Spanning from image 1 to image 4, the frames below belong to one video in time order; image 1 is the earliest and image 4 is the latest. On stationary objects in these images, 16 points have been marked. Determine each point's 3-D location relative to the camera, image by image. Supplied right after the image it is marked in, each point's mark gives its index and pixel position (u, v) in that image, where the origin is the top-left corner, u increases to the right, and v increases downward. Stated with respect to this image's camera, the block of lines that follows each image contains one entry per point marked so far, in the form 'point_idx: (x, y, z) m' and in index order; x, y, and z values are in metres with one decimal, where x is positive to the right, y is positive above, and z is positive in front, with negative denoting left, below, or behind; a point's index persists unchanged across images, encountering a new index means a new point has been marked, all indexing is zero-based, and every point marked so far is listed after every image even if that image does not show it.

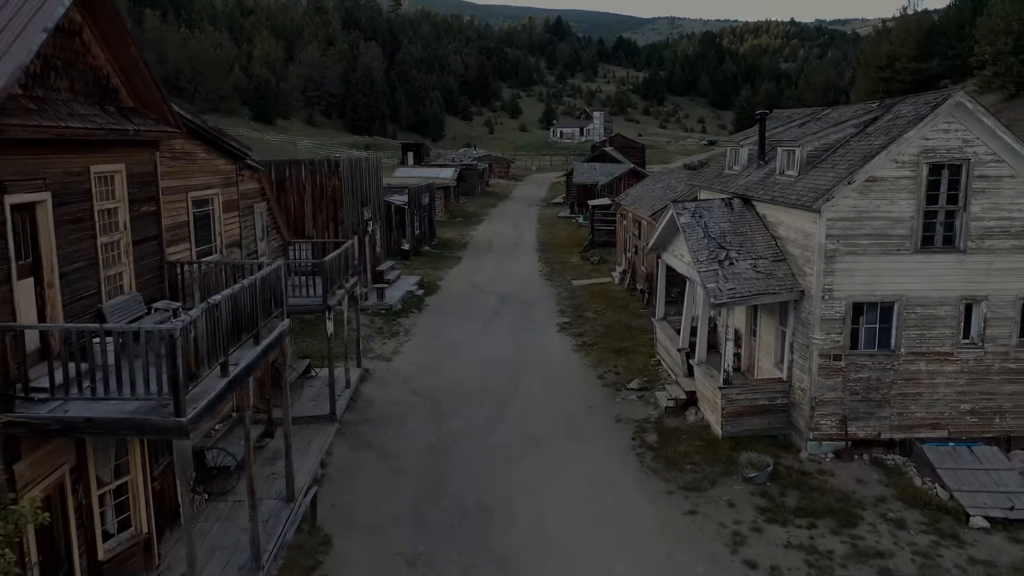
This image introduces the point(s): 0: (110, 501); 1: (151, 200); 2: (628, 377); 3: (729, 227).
0: (-3.9, -2.1, +8.9) m
1: (-4.2, +1.0, +10.5) m
2: (+2.2, -1.7, +17.1) m
3: (+3.3, +0.9, +14.1) m
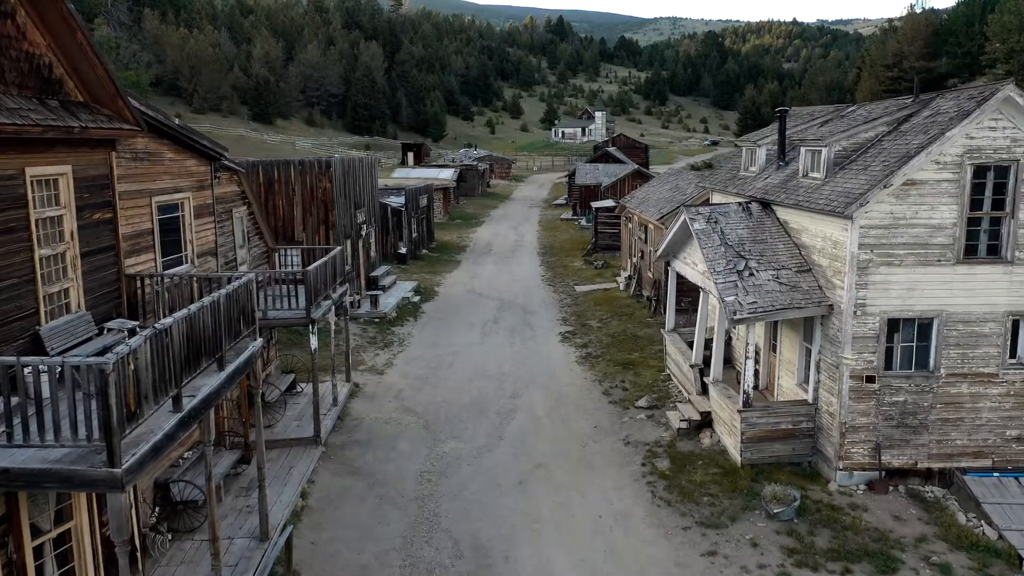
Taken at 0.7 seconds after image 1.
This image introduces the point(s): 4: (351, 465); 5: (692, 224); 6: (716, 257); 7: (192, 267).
0: (-3.9, -2.3, +7.8) m
1: (-4.2, +0.8, +9.4) m
2: (+2.2, -1.9, +16.0) m
3: (+3.3, +0.8, +12.9) m
4: (-2.3, -2.6, +13.2) m
5: (+2.6, +0.9, +13.2) m
6: (+2.8, +0.4, +12.4) m
7: (-4.2, +0.3, +11.9) m
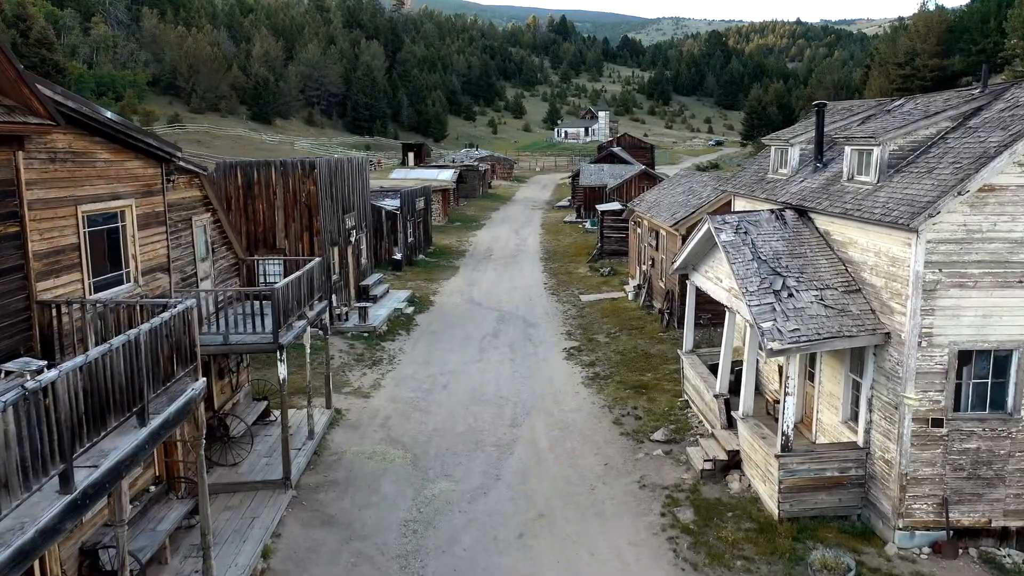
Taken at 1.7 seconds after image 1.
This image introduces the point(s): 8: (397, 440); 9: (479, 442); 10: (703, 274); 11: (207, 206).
0: (-4.0, -2.5, +6.0) m
1: (-4.2, +0.6, +7.6) m
2: (+2.2, -2.1, +14.2) m
3: (+3.3, +0.5, +11.2) m
4: (-2.4, -2.8, +11.5) m
5: (+2.6, +0.7, +11.5) m
6: (+2.7, +0.2, +10.6) m
7: (-4.2, 0.0, +10.2) m
8: (-1.8, -2.4, +14.3) m
9: (-0.5, -2.4, +14.2) m
10: (+2.9, +0.2, +13.6) m
11: (-4.4, +1.2, +13.1) m
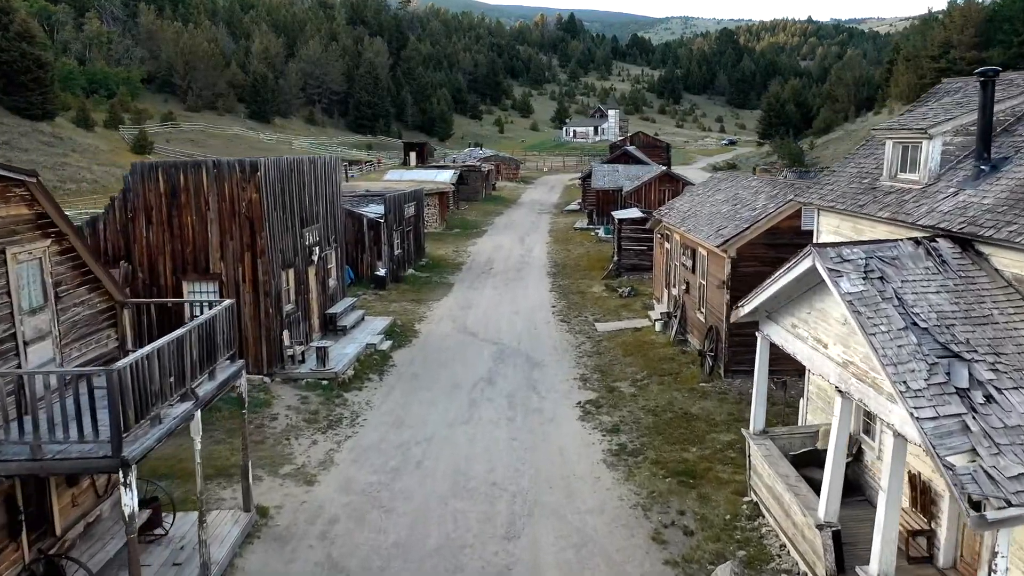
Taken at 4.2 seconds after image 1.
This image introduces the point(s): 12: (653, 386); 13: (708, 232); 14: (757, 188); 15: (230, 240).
0: (-4.1, -3.1, +1.6) m
1: (-4.3, 0.0, +3.2) m
2: (+2.1, -2.7, +9.7) m
3: (+3.2, -0.1, +6.7) m
4: (-2.5, -3.4, +7.1) m
5: (+2.5, 0.0, +7.0) m
6: (+2.7, -0.5, +6.2) m
7: (-4.3, -0.6, +5.8) m
8: (-1.9, -3.0, +9.8) m
9: (-0.6, -3.0, +9.7) m
10: (+2.8, -0.4, +9.2) m
11: (-4.5, +0.6, +8.7) m
12: (+2.4, -1.7, +15.8) m
13: (+3.5, +1.0, +16.3) m
14: (+4.7, +1.9, +17.5) m
15: (-4.8, +0.8, +15.6) m
